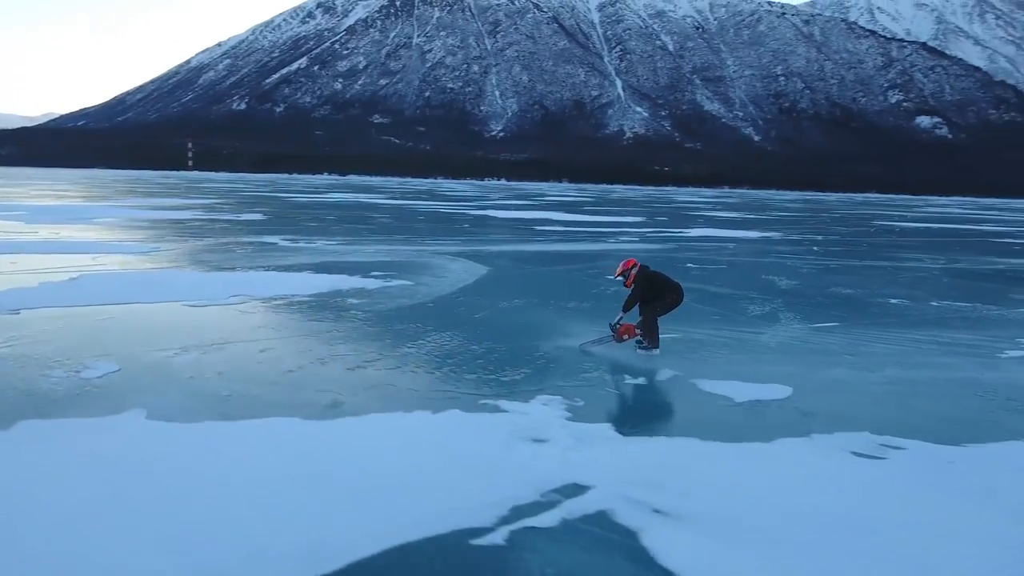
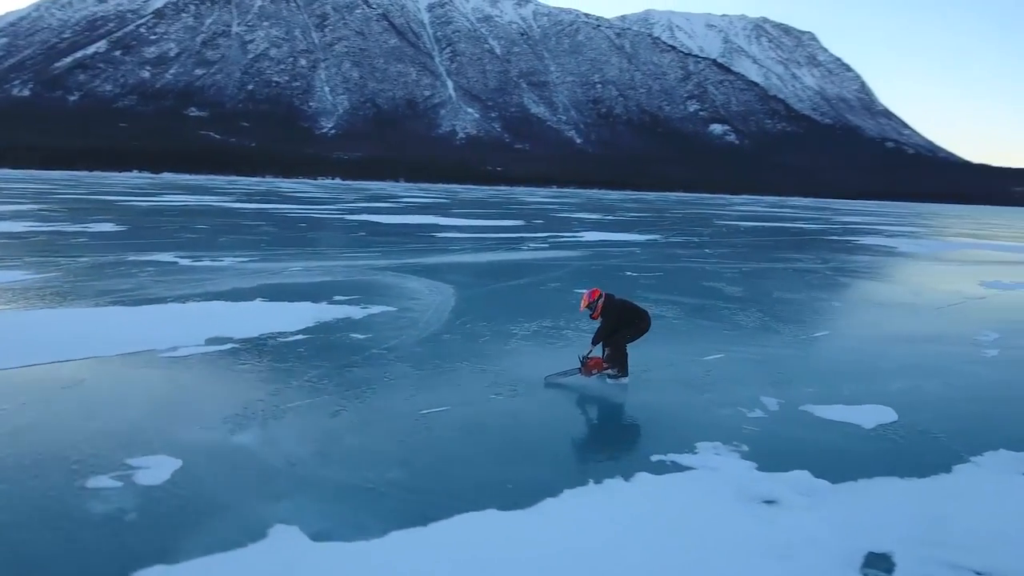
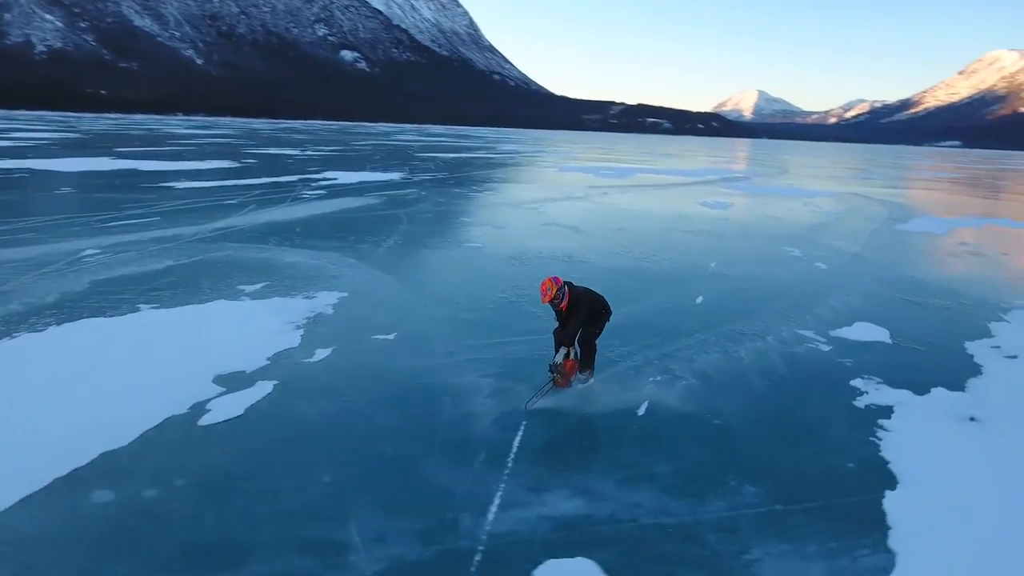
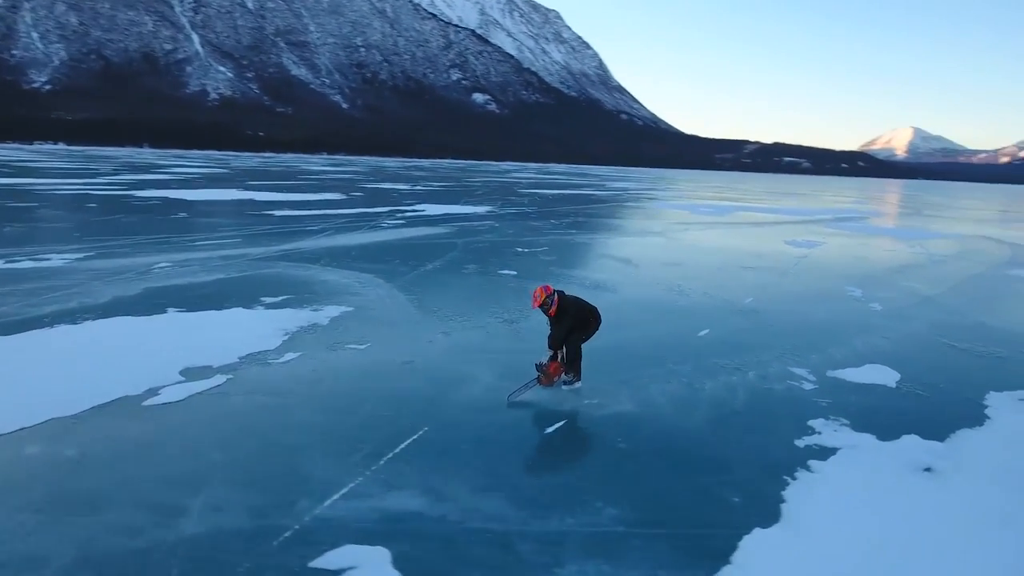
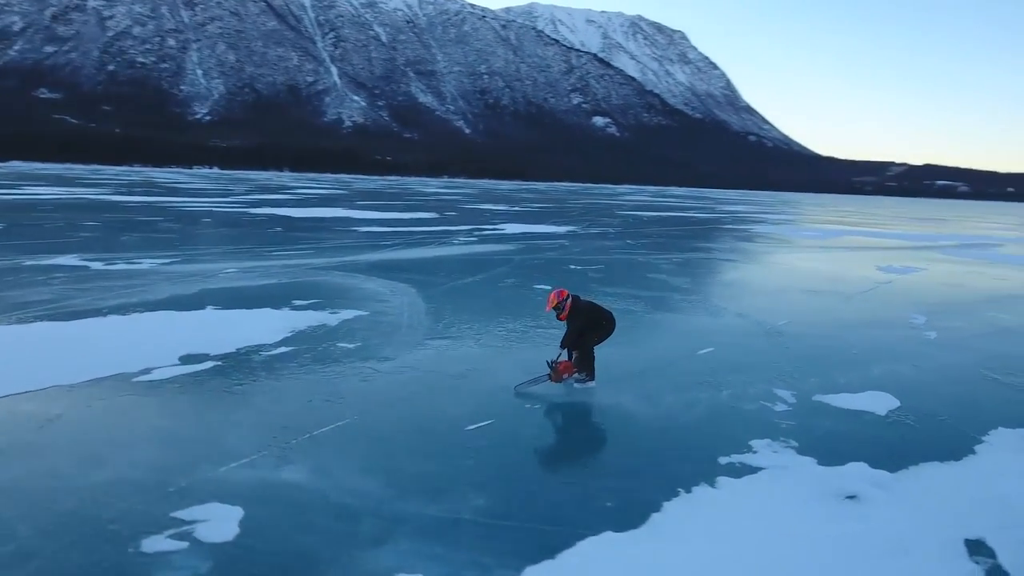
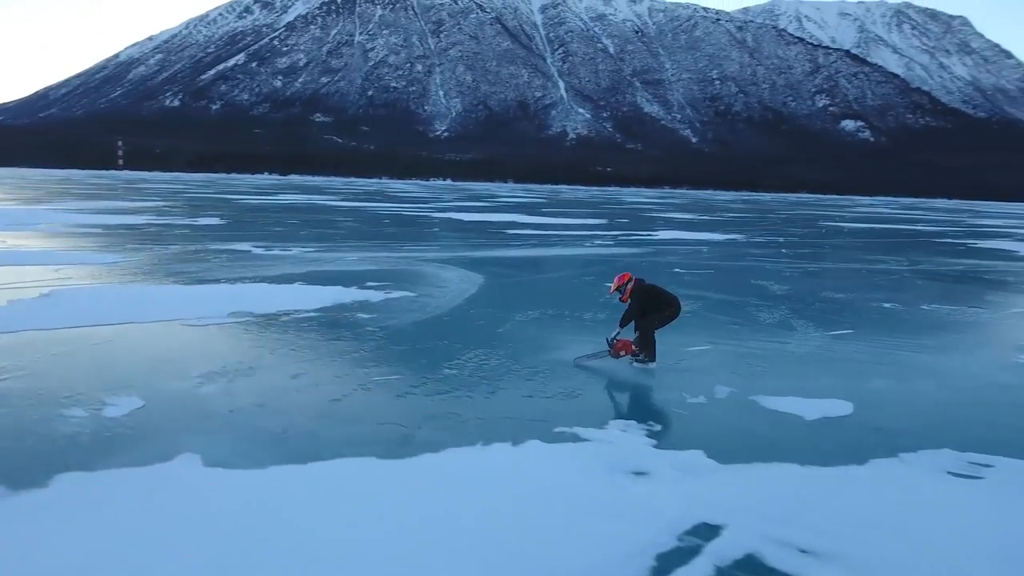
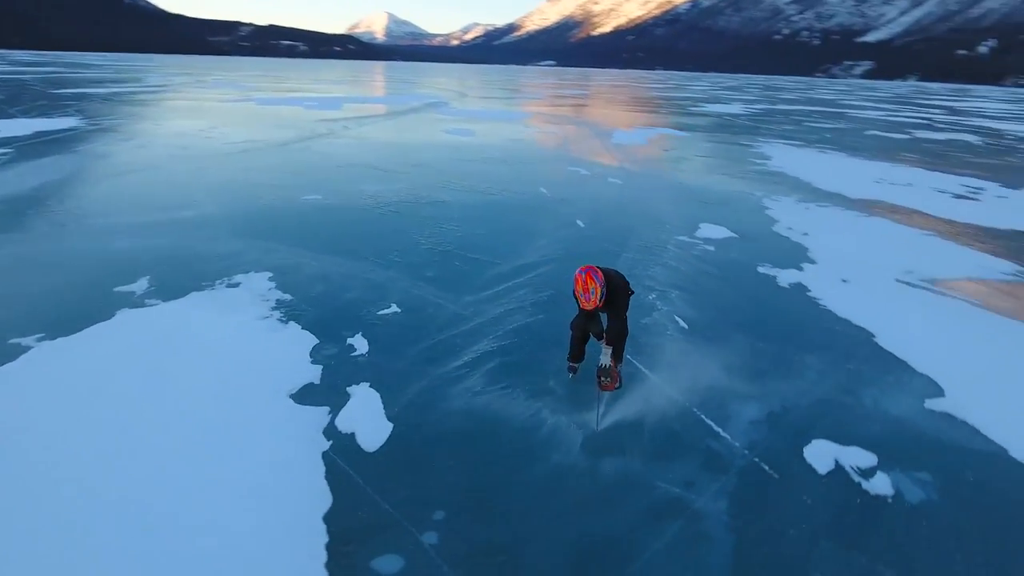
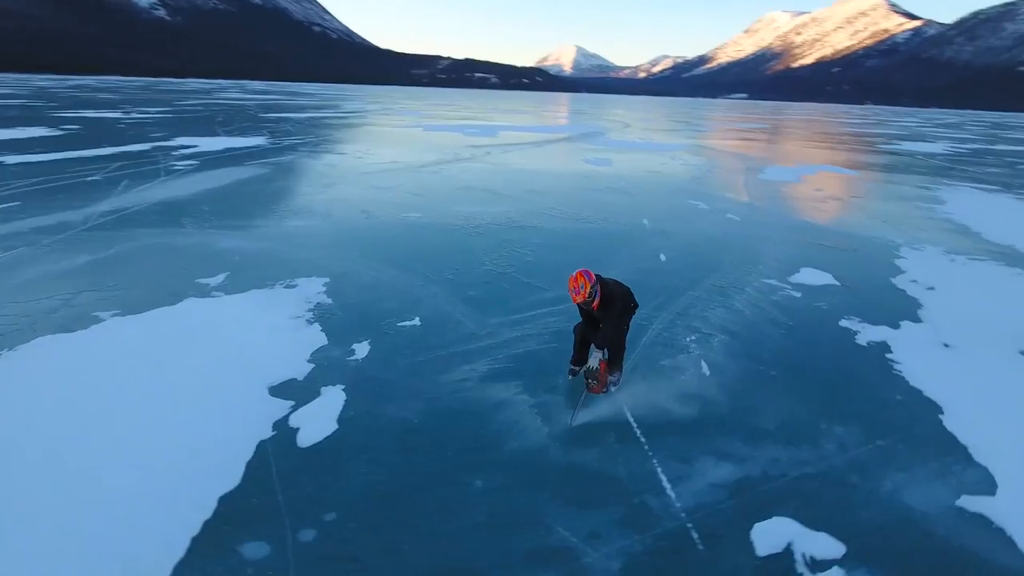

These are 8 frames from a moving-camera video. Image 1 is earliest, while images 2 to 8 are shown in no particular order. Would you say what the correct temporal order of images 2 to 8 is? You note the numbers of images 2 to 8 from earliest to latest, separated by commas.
6, 2, 5, 4, 3, 8, 7
